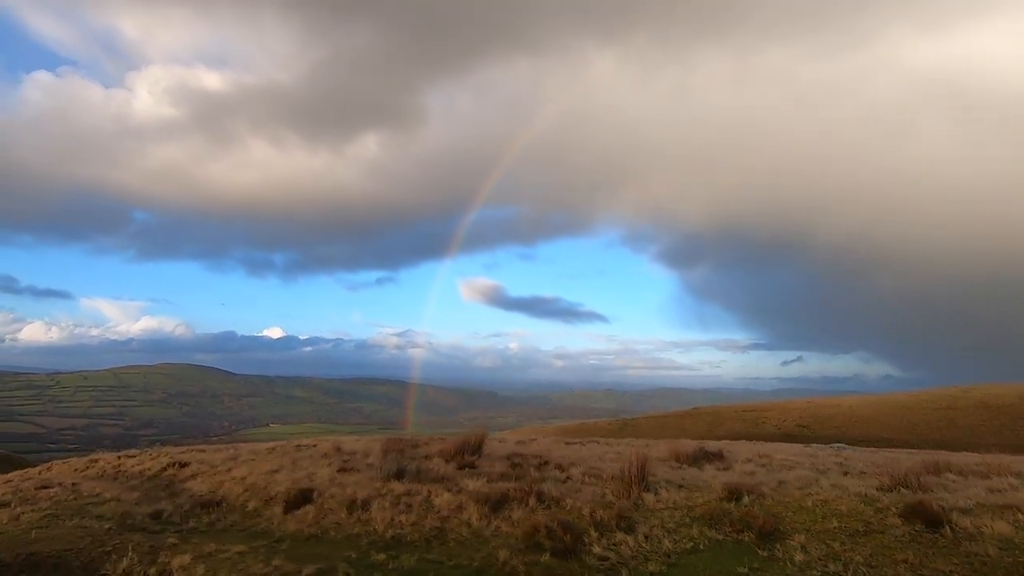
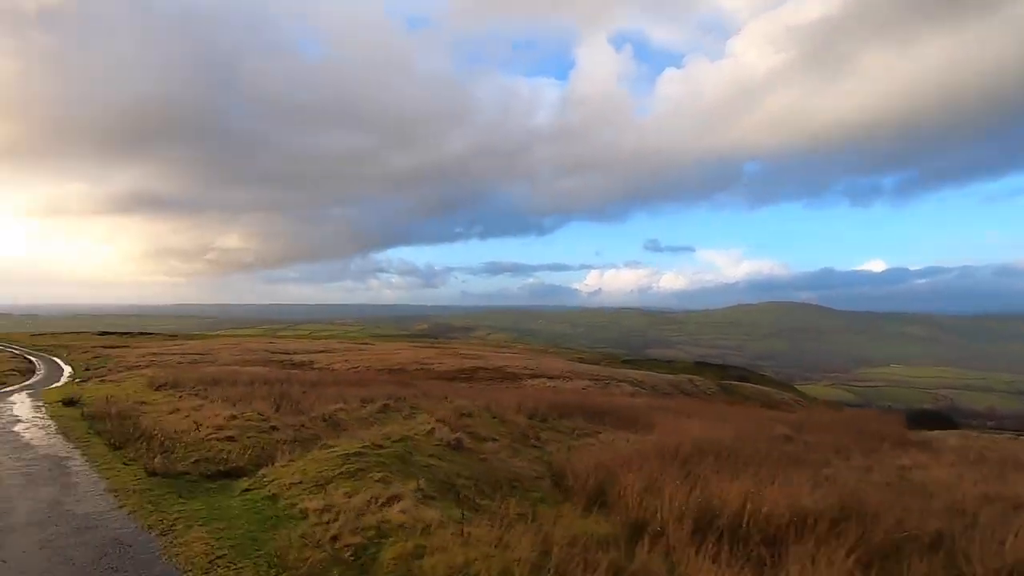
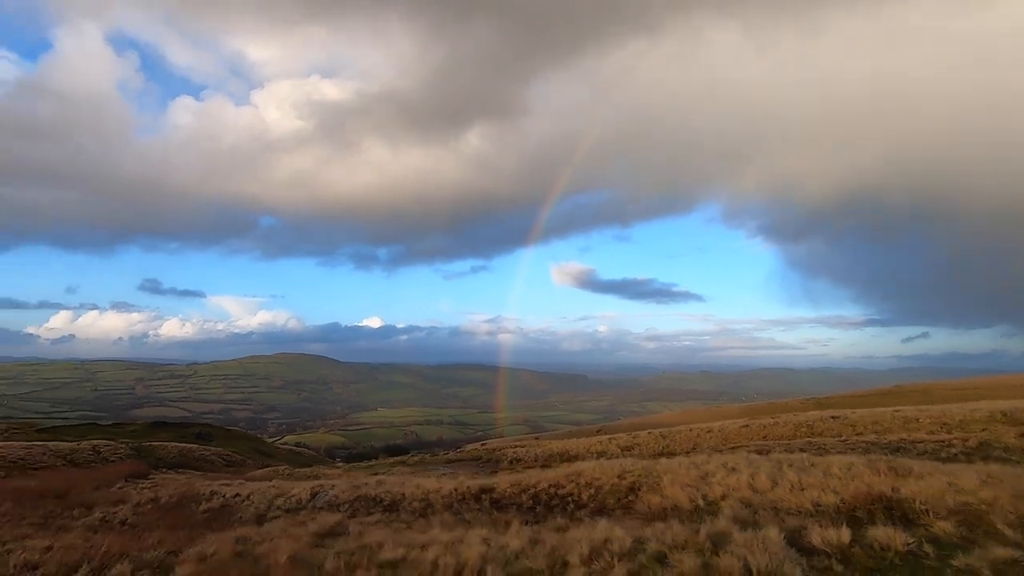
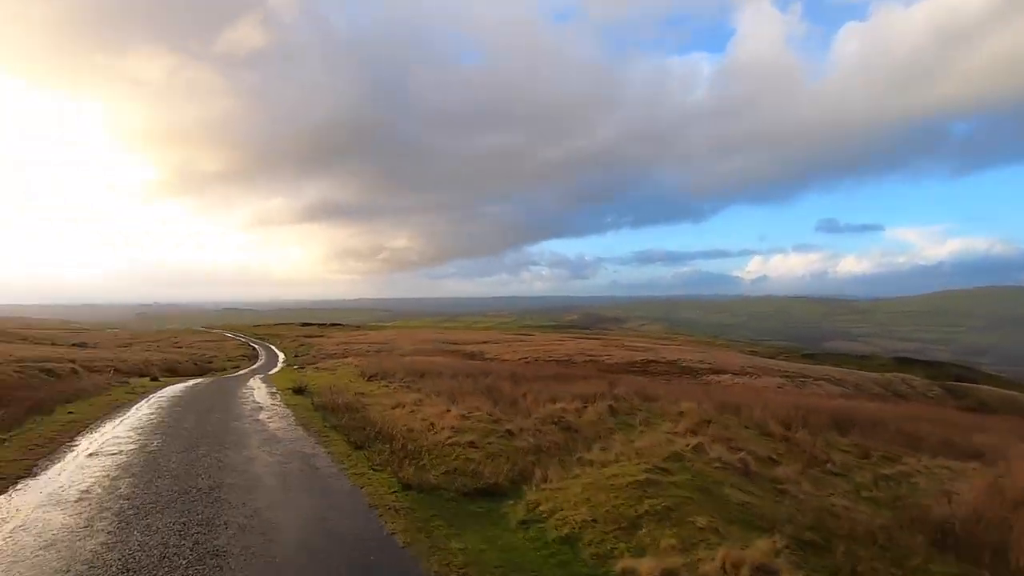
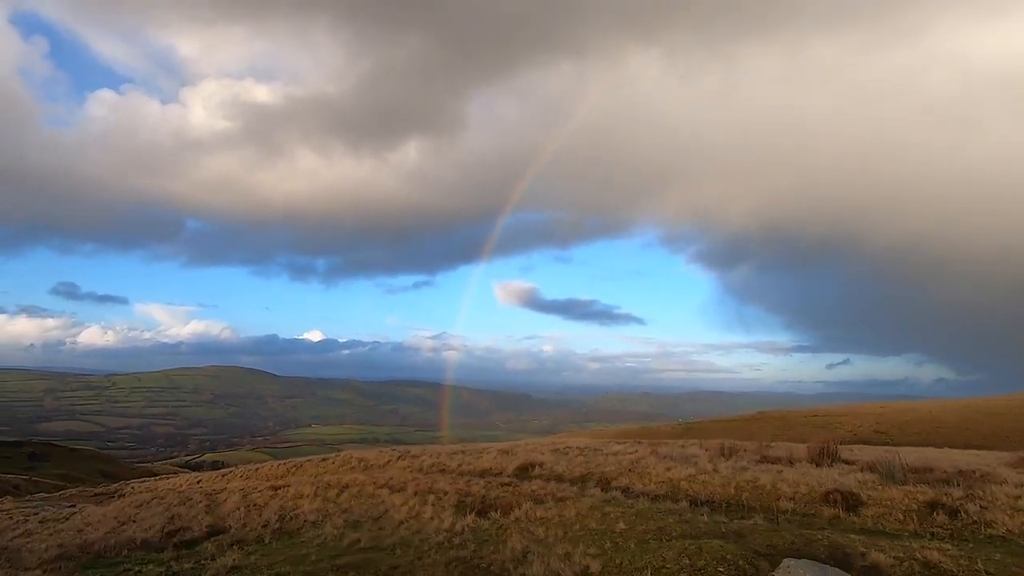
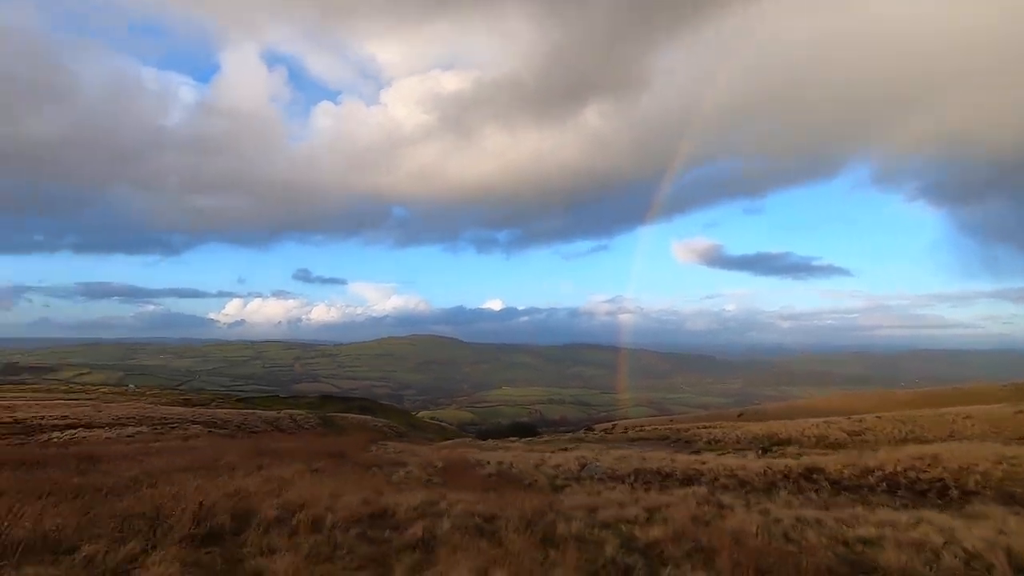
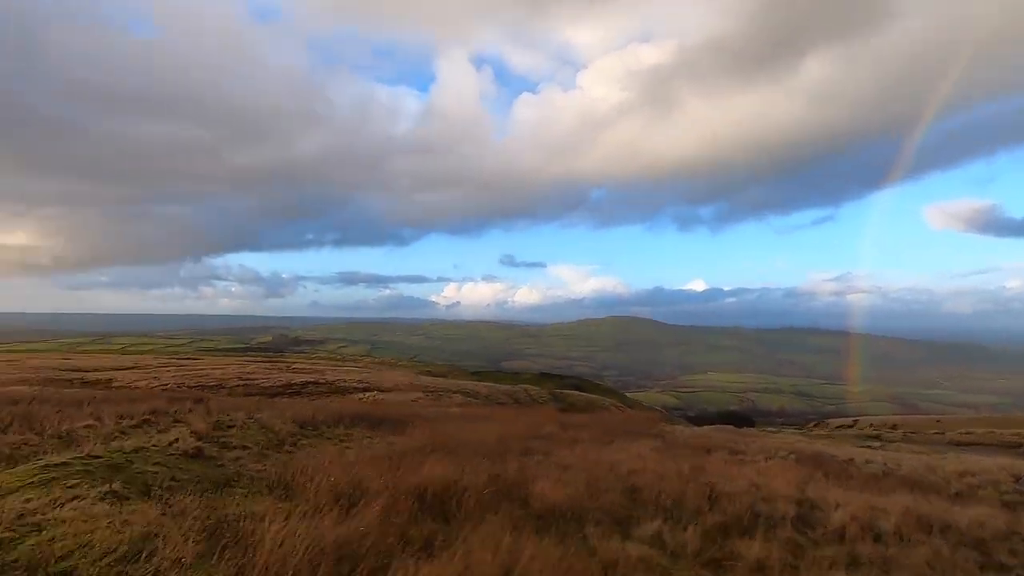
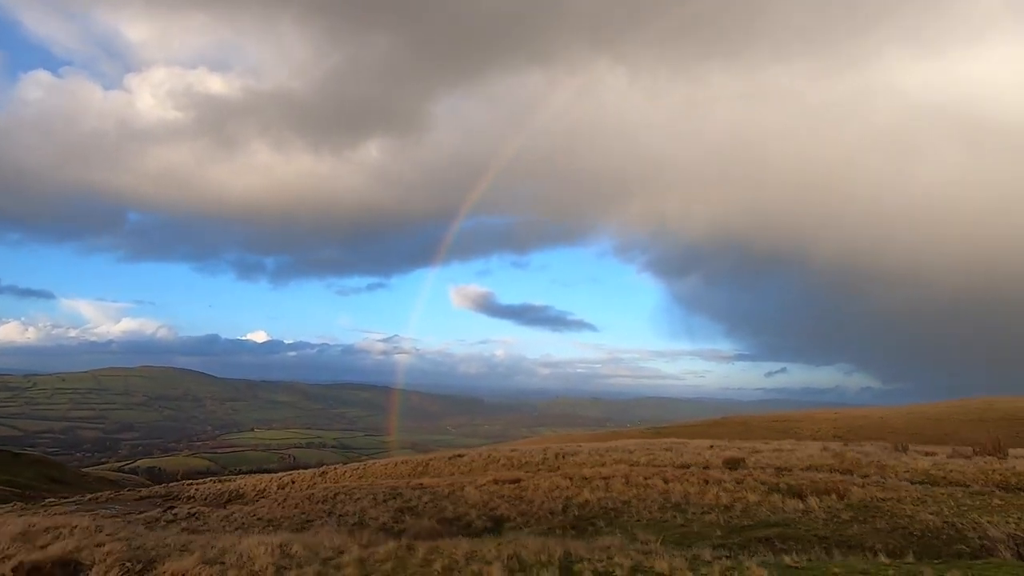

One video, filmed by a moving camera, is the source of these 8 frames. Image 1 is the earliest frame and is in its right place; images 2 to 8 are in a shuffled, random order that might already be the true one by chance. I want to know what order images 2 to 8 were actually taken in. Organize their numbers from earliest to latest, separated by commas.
5, 8, 3, 6, 7, 2, 4
